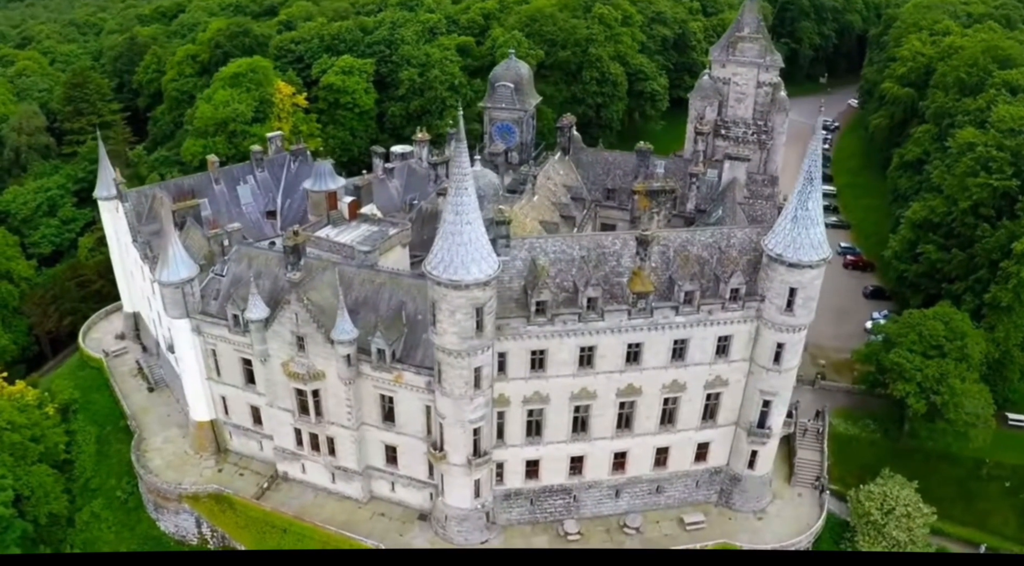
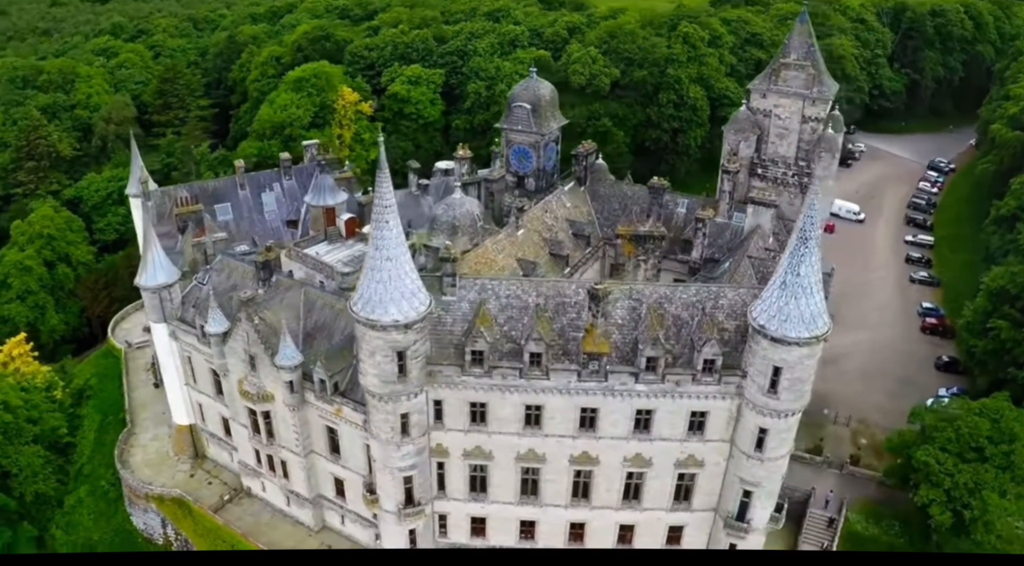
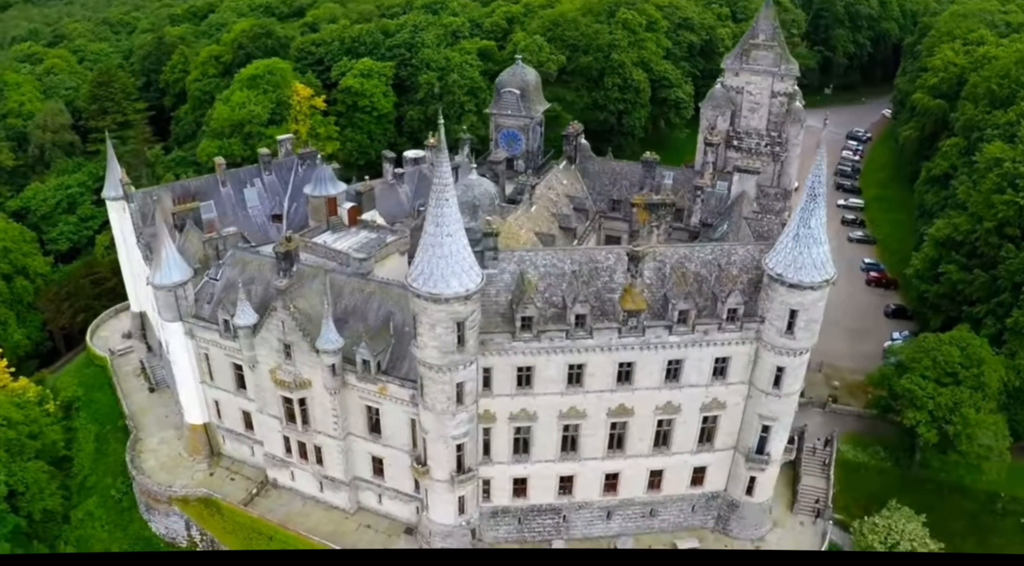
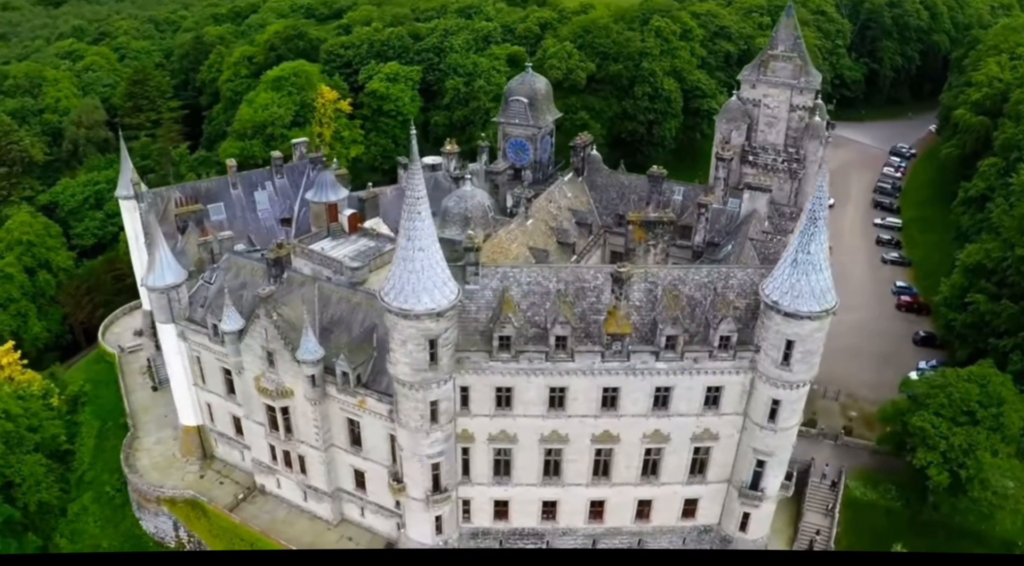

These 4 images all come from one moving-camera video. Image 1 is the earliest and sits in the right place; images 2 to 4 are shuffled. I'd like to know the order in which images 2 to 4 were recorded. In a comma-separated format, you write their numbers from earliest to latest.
3, 4, 2
